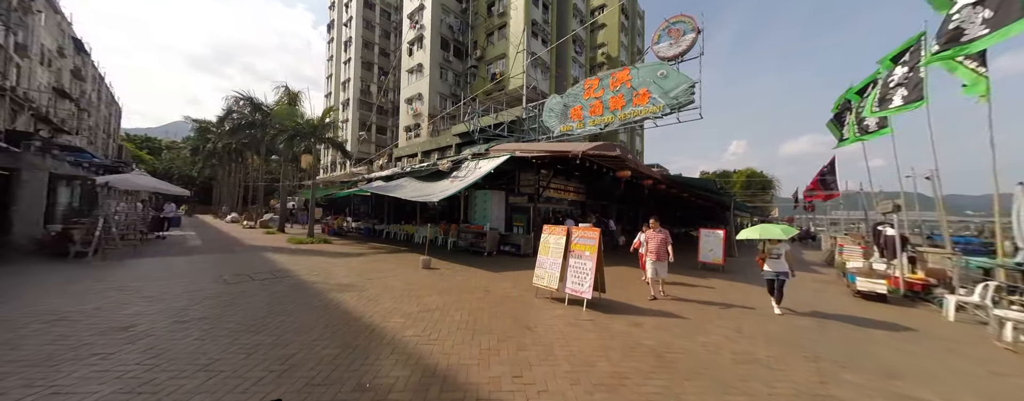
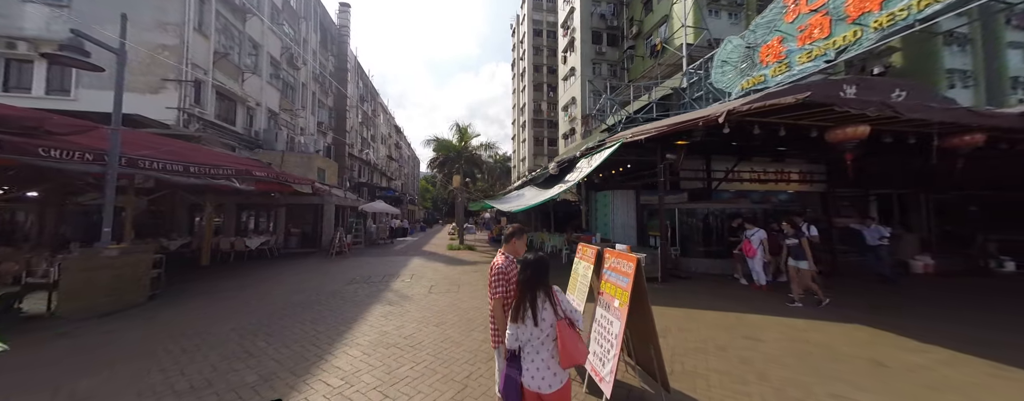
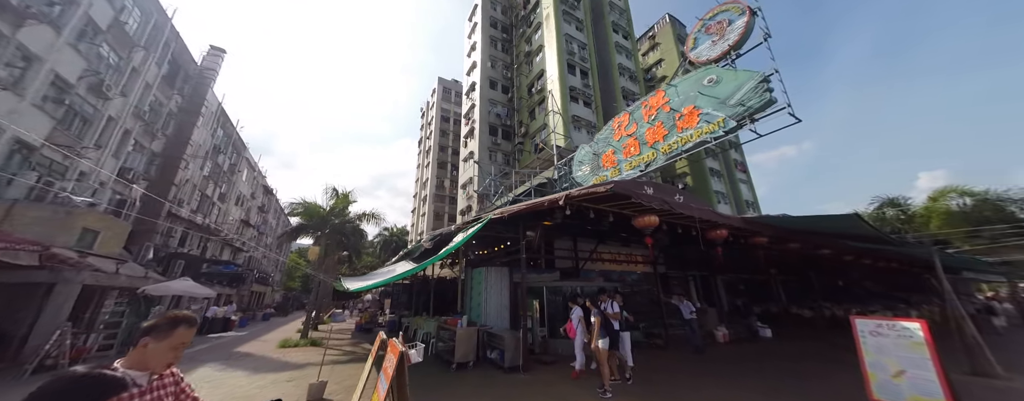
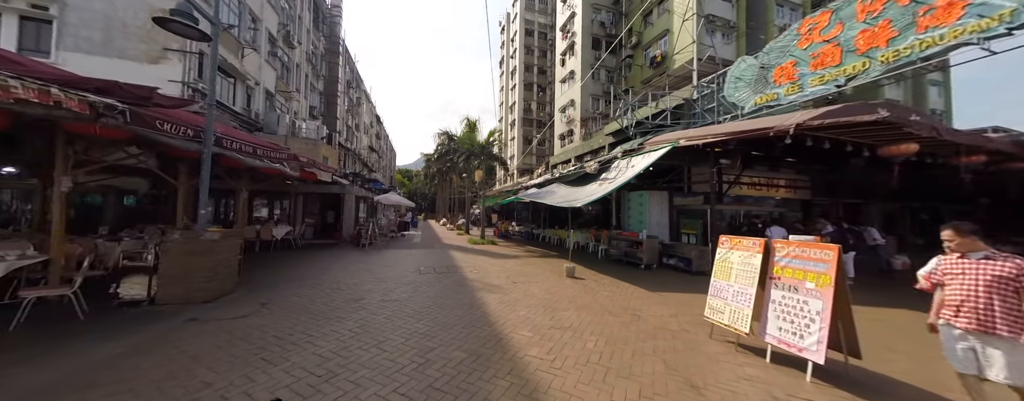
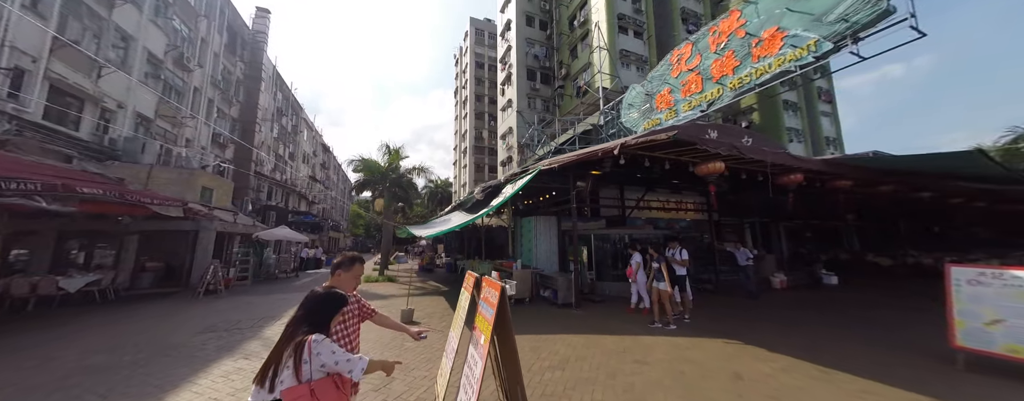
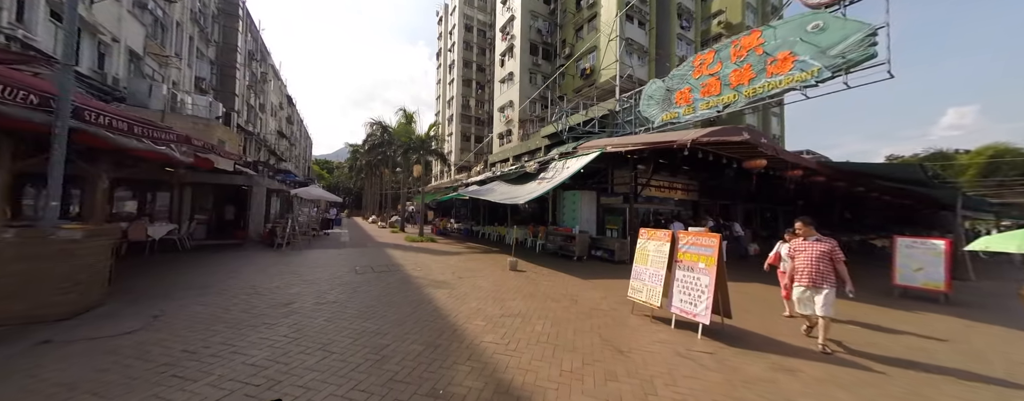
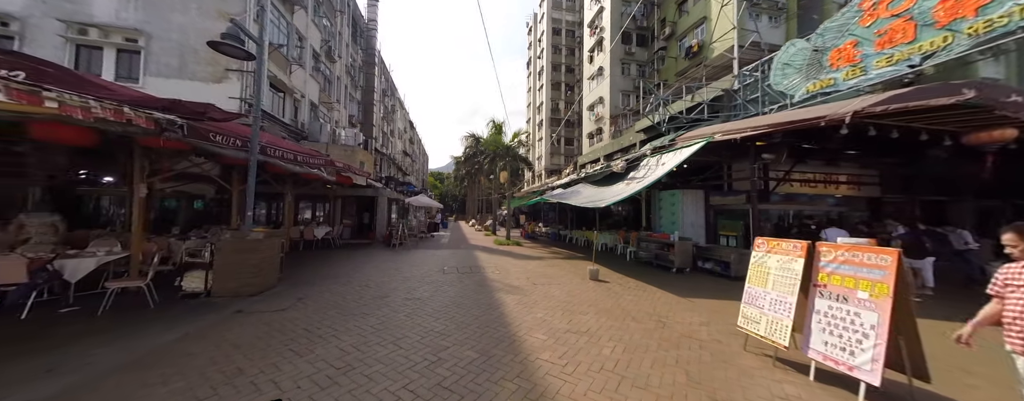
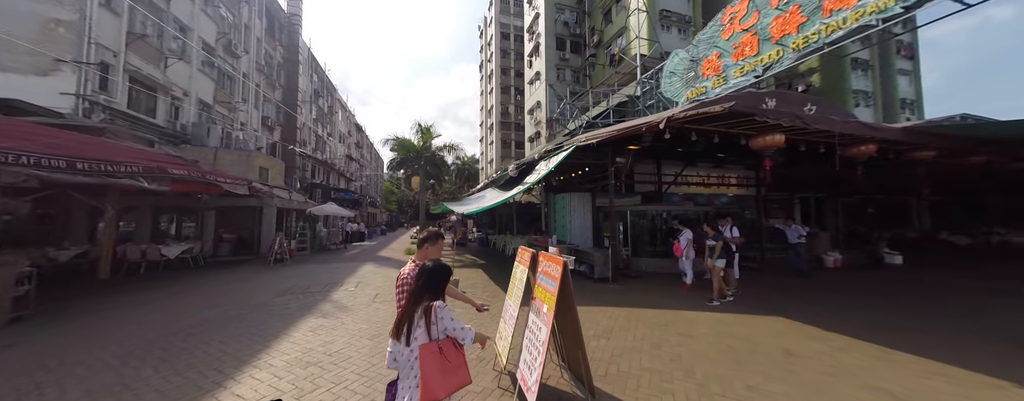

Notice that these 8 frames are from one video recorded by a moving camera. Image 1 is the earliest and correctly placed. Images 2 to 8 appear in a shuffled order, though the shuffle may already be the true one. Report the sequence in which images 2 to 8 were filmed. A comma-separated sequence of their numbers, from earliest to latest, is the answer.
6, 4, 7, 2, 8, 5, 3
